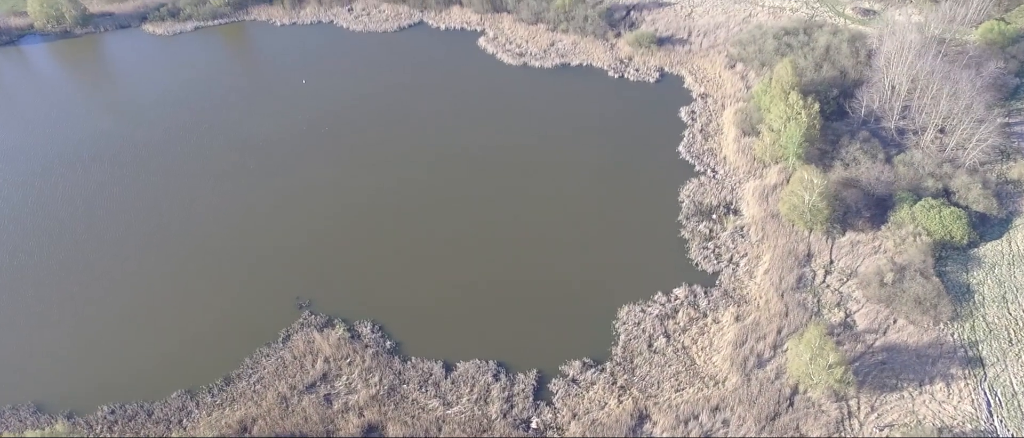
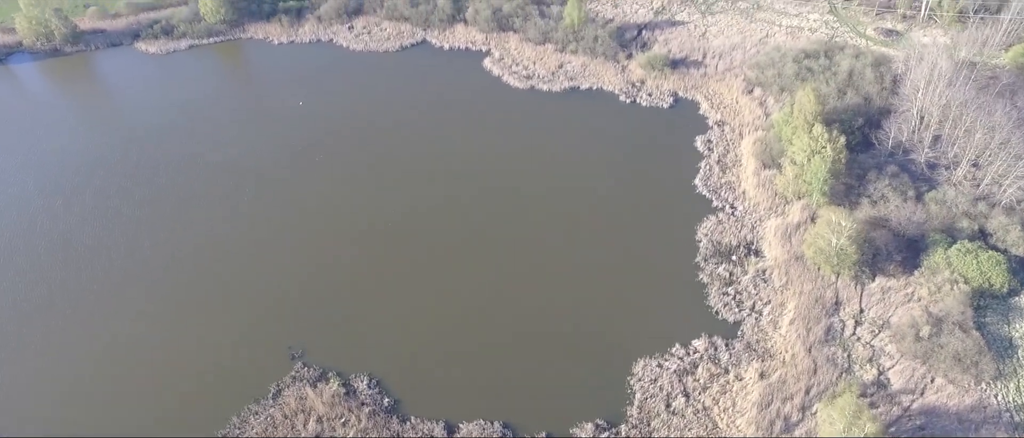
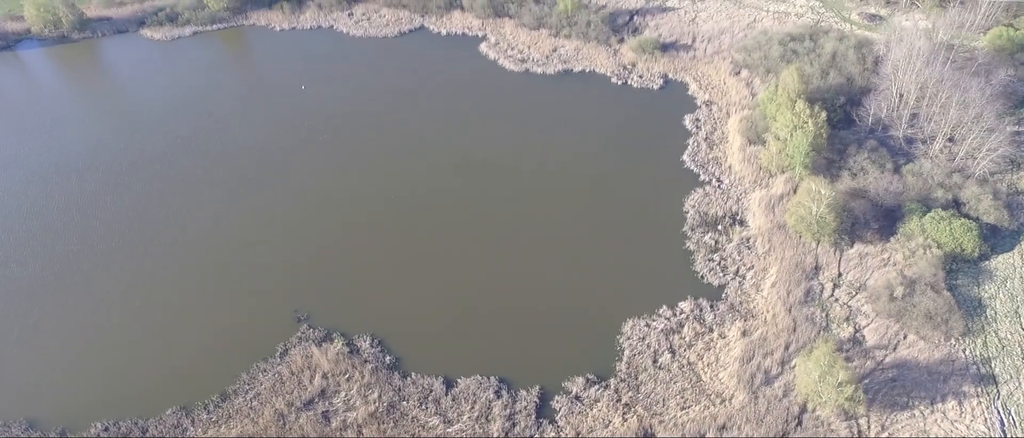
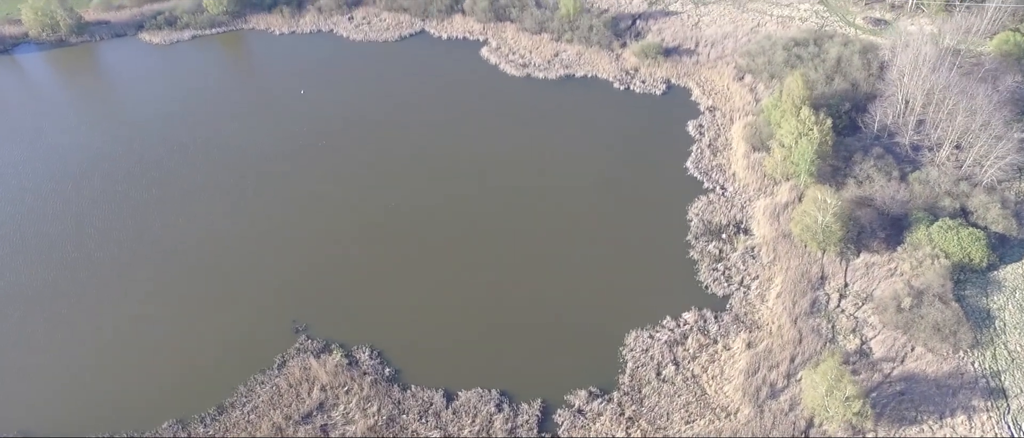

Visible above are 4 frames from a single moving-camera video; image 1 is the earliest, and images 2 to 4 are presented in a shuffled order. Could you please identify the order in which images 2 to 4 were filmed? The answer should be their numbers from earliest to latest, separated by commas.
3, 4, 2
